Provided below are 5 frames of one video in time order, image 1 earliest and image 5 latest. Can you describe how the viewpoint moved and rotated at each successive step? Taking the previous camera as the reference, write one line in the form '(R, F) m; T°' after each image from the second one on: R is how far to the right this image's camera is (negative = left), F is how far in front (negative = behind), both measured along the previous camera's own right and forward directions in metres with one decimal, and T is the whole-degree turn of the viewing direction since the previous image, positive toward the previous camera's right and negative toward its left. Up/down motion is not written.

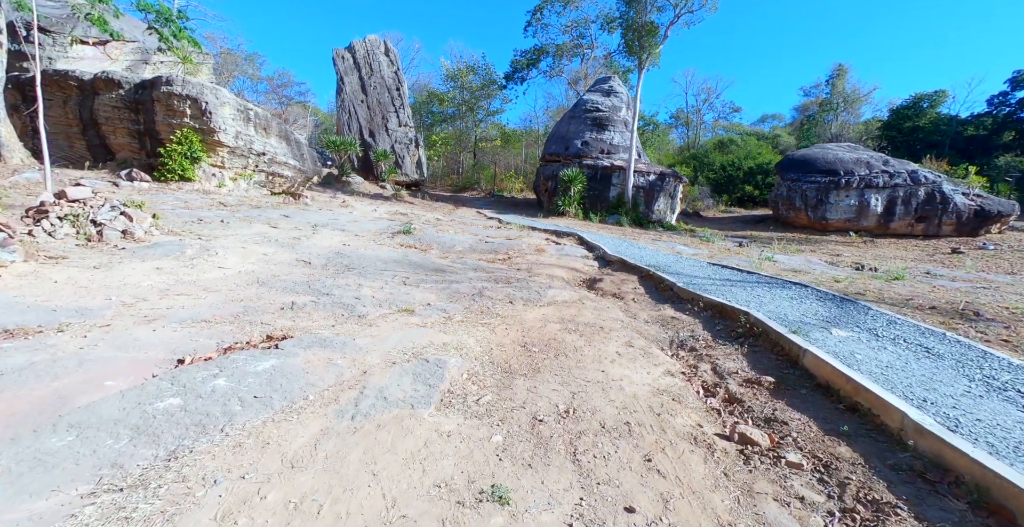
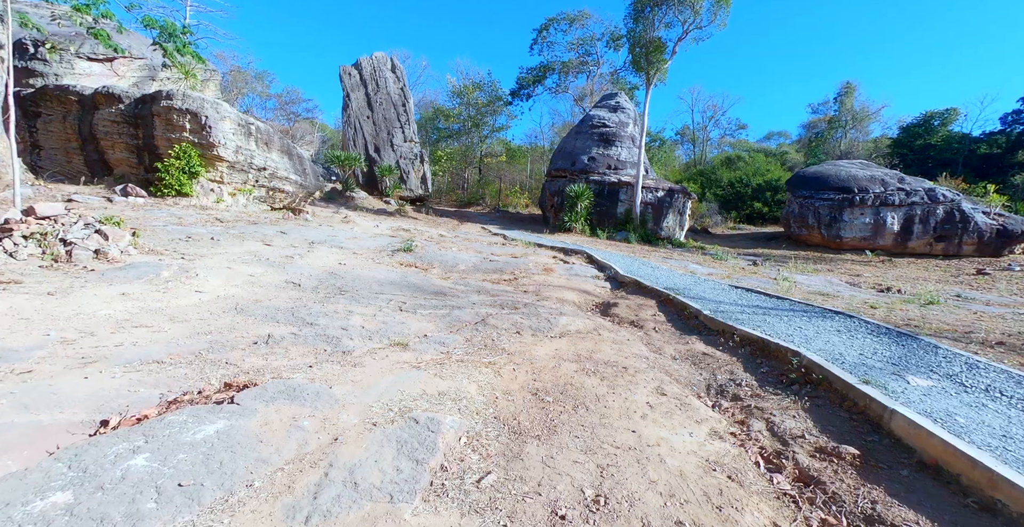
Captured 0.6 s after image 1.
(0.0, +0.5) m; -1°
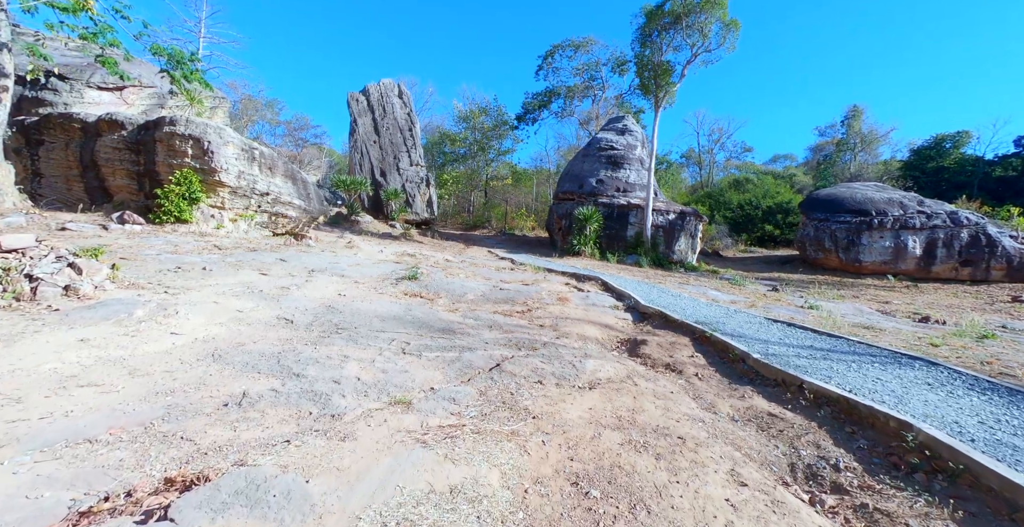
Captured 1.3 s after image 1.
(-0.2, +0.6) m; -1°
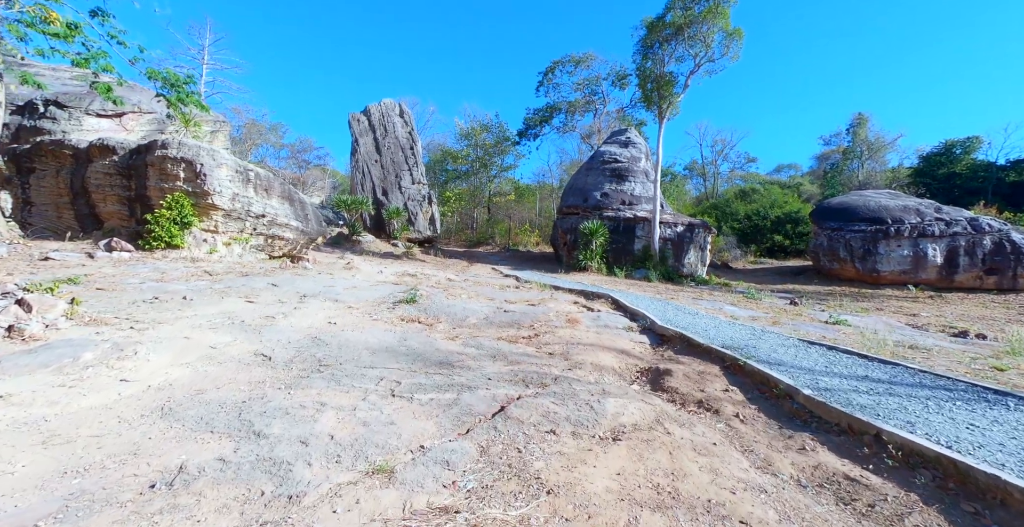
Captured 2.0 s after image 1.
(0.0, +0.6) m; -1°
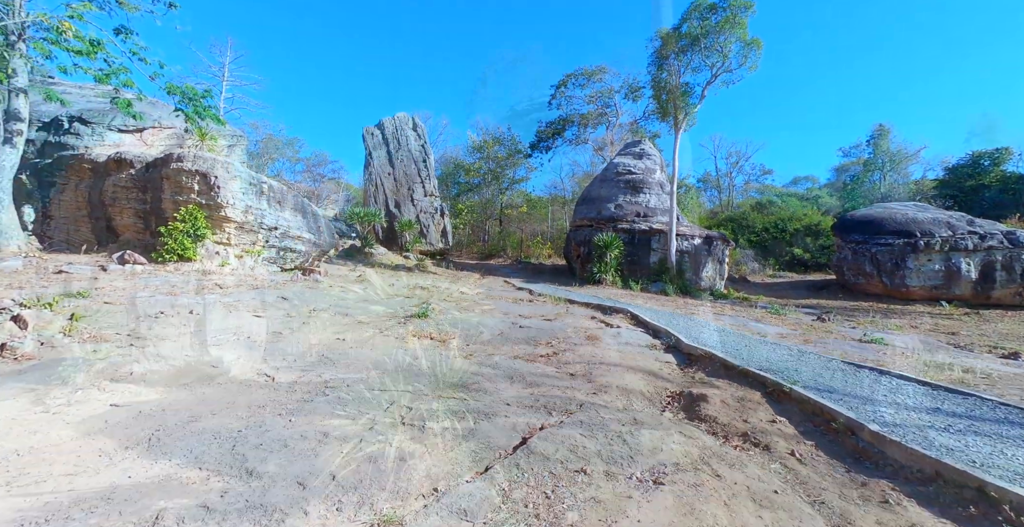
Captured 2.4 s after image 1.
(-0.1, +0.3) m; -2°
